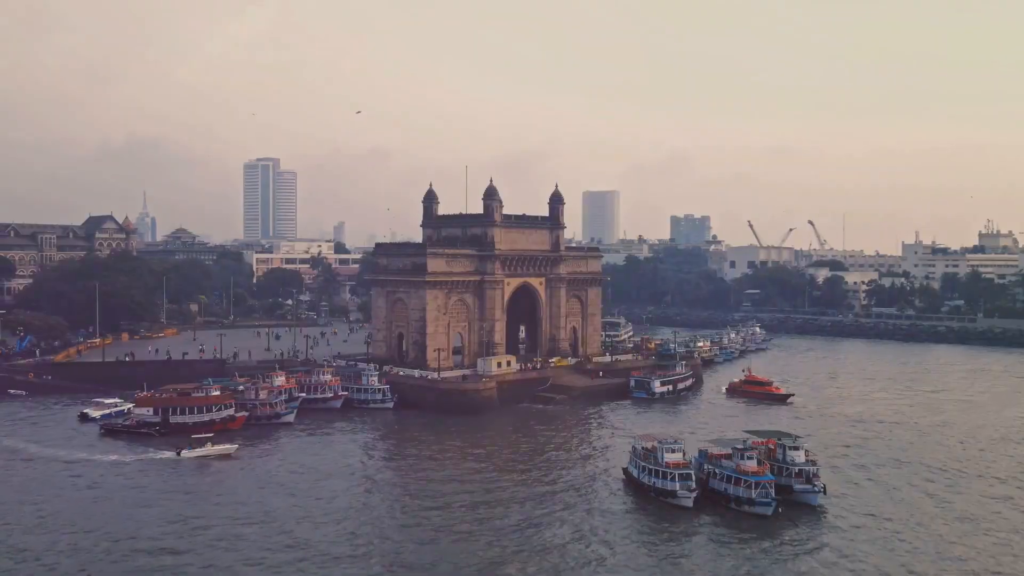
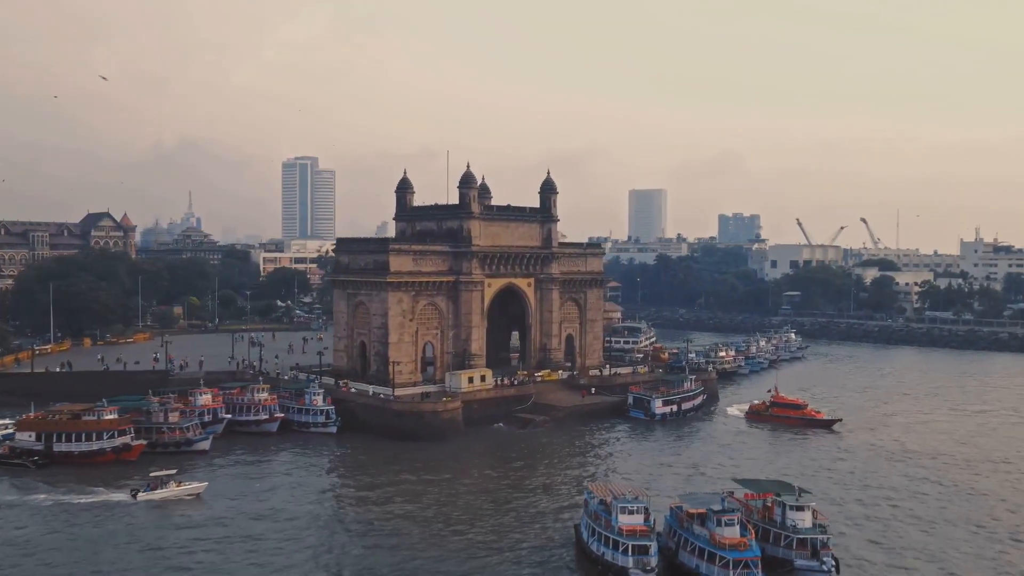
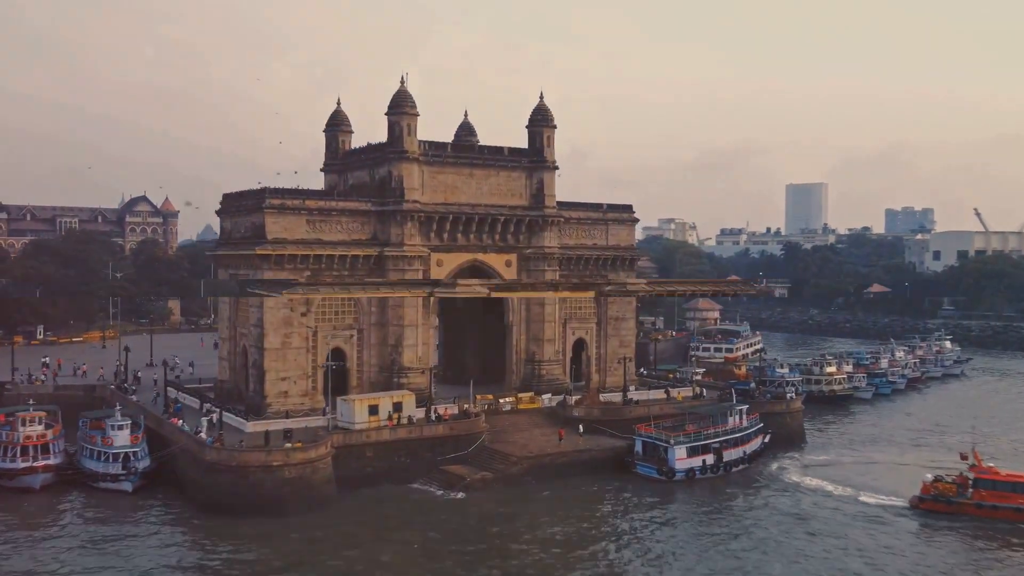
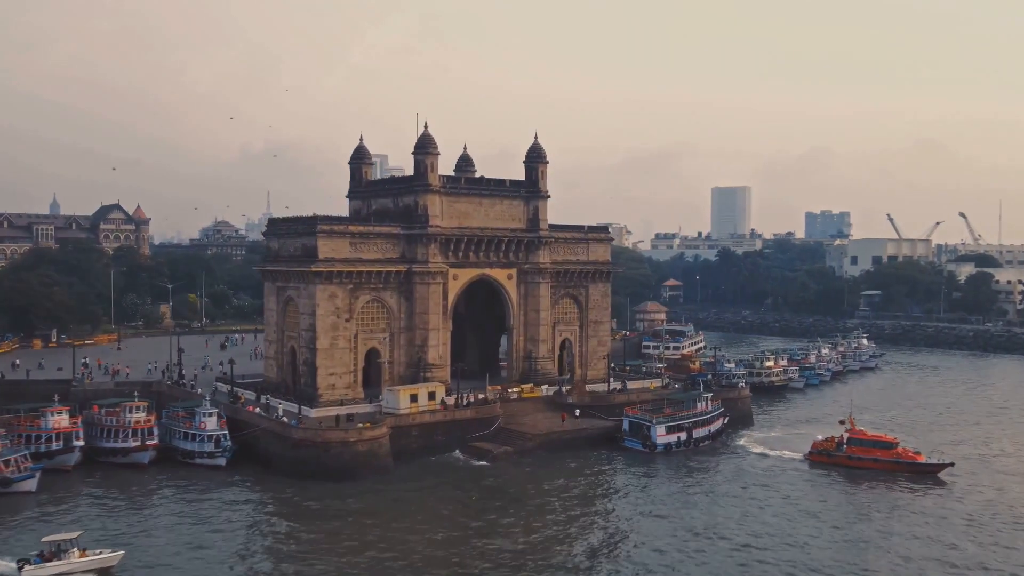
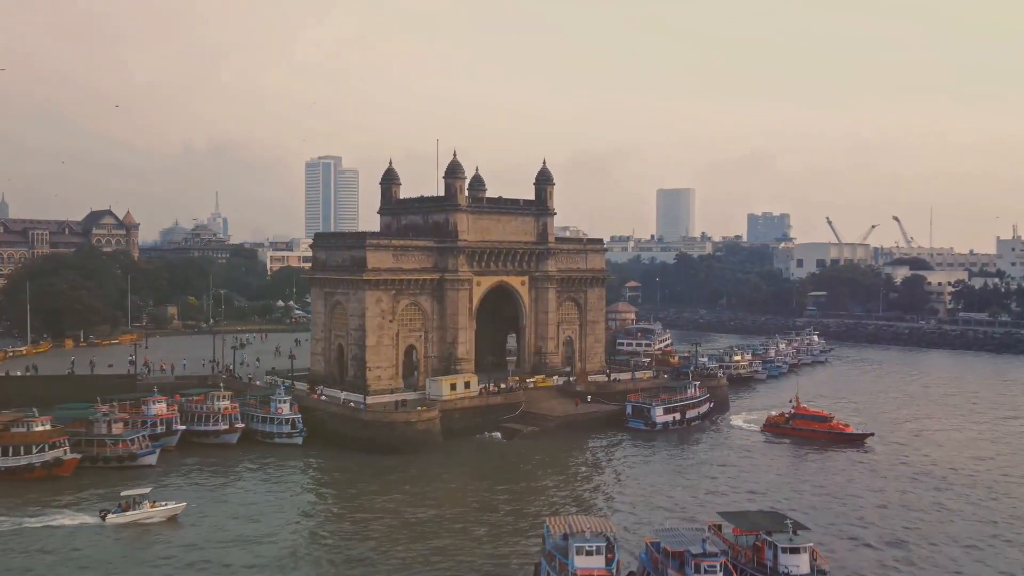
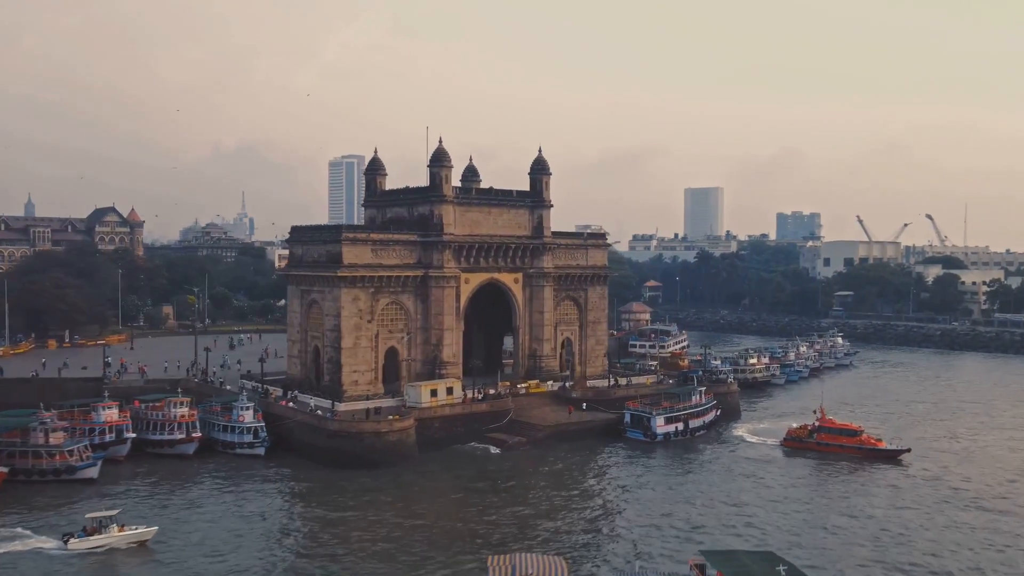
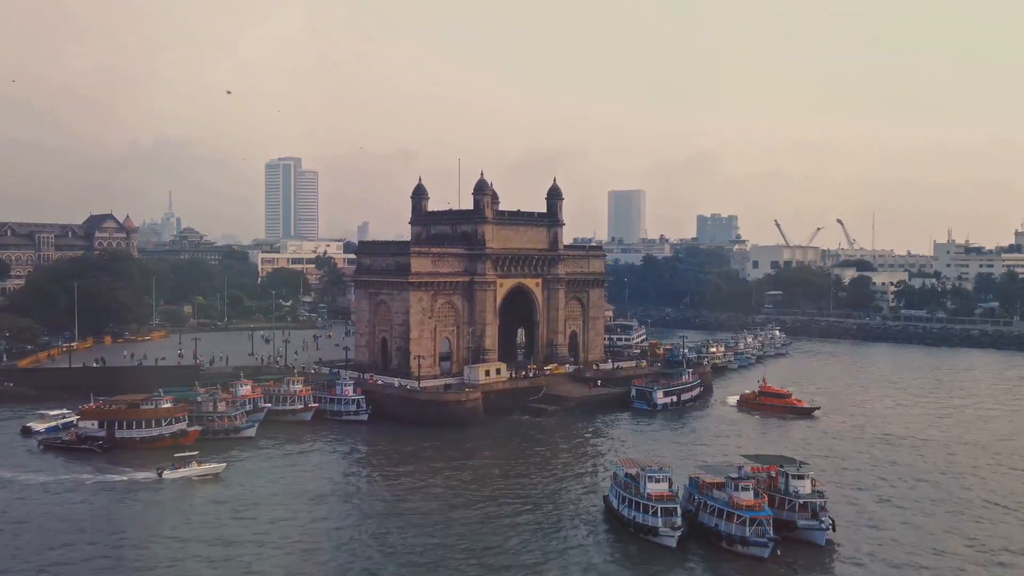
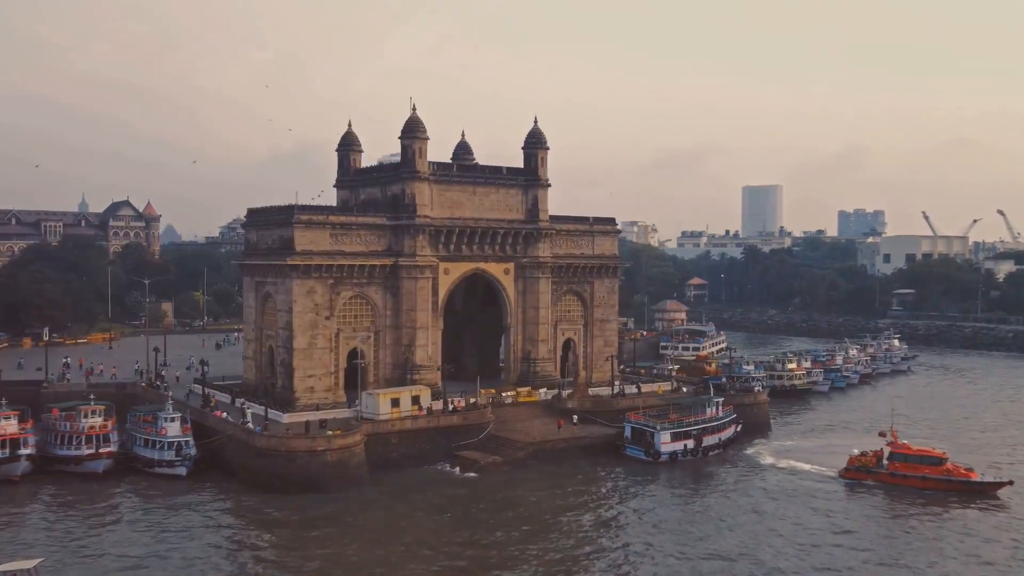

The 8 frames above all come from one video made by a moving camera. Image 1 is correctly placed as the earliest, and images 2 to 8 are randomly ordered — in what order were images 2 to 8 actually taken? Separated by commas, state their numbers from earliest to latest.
7, 2, 5, 6, 4, 8, 3
